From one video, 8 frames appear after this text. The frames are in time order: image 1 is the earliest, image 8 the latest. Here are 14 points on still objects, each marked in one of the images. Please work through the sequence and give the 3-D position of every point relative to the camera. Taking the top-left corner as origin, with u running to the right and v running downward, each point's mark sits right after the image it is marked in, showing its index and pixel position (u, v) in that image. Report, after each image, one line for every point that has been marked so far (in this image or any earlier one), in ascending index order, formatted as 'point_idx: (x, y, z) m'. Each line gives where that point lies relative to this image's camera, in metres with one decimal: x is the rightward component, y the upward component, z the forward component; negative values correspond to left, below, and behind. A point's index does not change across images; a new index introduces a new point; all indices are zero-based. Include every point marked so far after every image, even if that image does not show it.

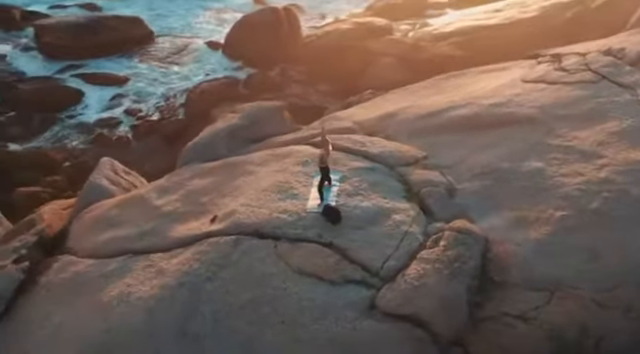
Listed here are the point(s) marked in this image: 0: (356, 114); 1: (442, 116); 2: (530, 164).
0: (+0.4, +0.6, +5.2) m
1: (+0.9, +0.5, +4.4) m
2: (+1.3, +0.1, +3.5) m
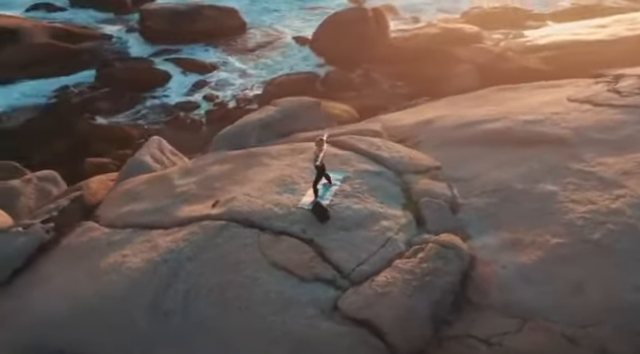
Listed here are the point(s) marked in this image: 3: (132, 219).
0: (+0.8, +0.5, +5.1) m
1: (+1.1, +0.4, +4.2) m
2: (+1.3, -0.1, +3.3) m
3: (-1.3, -0.3, +3.9) m
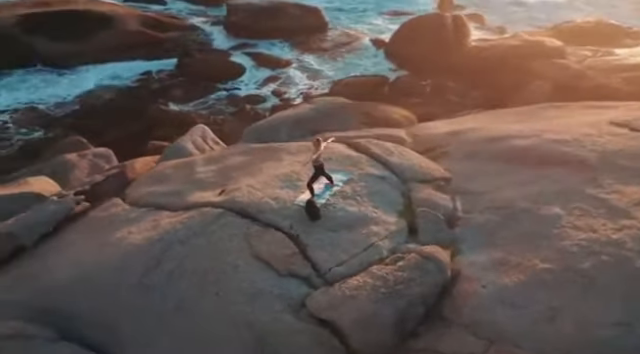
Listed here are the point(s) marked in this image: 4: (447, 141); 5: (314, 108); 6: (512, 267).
0: (+1.1, +0.4, +5.0) m
1: (+1.3, +0.2, +4.1) m
2: (+1.3, -0.2, +3.2) m
3: (-1.2, -0.2, +4.1) m
4: (+1.0, +0.3, +4.4) m
5: (-0.1, +0.6, +5.1) m
6: (+0.9, -0.4, +2.8) m
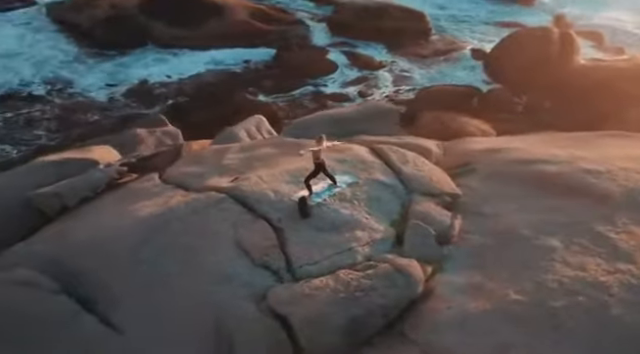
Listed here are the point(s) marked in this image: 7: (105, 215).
0: (+1.4, +0.3, +4.8) m
1: (+1.4, +0.1, +3.9) m
2: (+1.2, -0.3, +3.0) m
3: (-1.1, 0.0, +4.3) m
4: (+1.2, +0.1, +4.3) m
5: (+0.3, +0.6, +5.1) m
6: (+0.8, -0.5, +2.7) m
7: (-1.5, -0.3, +4.0) m
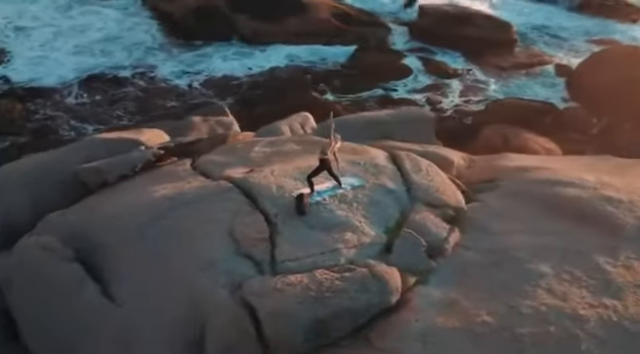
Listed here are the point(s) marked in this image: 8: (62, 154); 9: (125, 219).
0: (+1.6, +0.1, +4.6) m
1: (+1.5, -0.1, +3.7) m
2: (+1.1, -0.4, +2.8) m
3: (-0.9, +0.1, +4.5) m
4: (+1.3, 0.0, +4.1) m
5: (+0.7, +0.6, +5.0) m
6: (+0.6, -0.6, +2.6) m
7: (-1.4, -0.1, +4.2) m
8: (-2.4, +0.2, +5.4) m
9: (-1.3, -0.3, +3.7) m
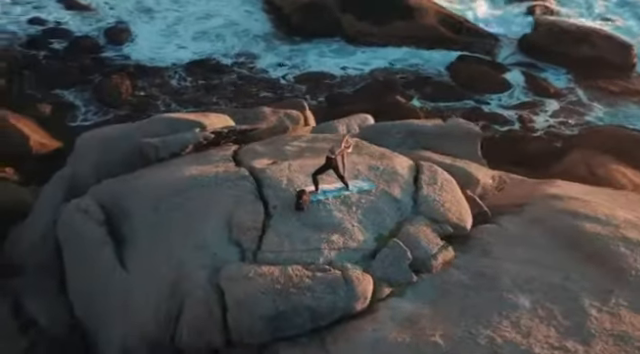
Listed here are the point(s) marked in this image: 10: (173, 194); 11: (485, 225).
0: (+1.8, -0.1, +4.3) m
1: (+1.5, -0.3, +3.4) m
2: (+0.9, -0.6, +2.7) m
3: (-0.6, +0.2, +4.6) m
4: (+1.5, -0.2, +3.9) m
5: (+1.0, +0.5, +4.9) m
6: (+0.4, -0.7, +2.5) m
7: (-1.2, +0.1, +4.4) m
8: (-1.9, +0.5, +5.9) m
9: (-1.2, -0.1, +3.9) m
10: (-1.0, -0.1, +3.8) m
11: (+1.0, -0.3, +3.5) m
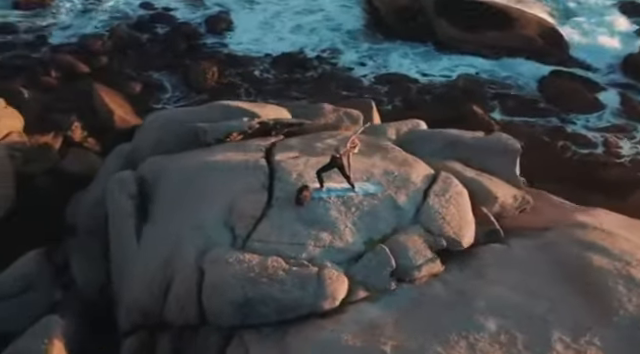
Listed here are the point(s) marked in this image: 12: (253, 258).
0: (+2.0, -0.3, +4.0) m
1: (+1.5, -0.4, +3.2) m
2: (+0.8, -0.6, +2.5) m
3: (-0.4, +0.3, +4.8) m
4: (+1.5, -0.3, +3.7) m
5: (+1.4, +0.3, +4.8) m
6: (+0.2, -0.7, +2.5) m
7: (-1.0, +0.2, +4.6) m
8: (-1.4, +0.7, +6.2) m
9: (-1.0, 0.0, +4.1) m
10: (-0.9, 0.0, +3.9) m
11: (+1.0, -0.4, +3.4) m
12: (-0.3, -0.4, +2.9) m
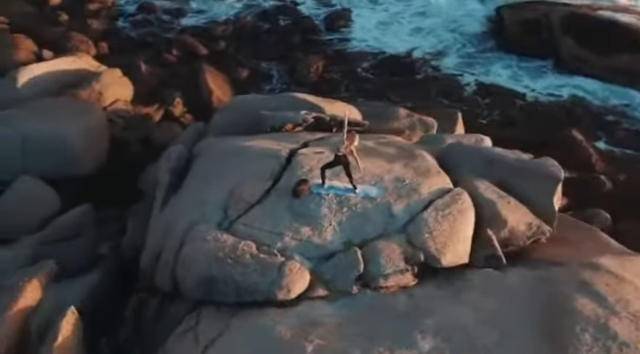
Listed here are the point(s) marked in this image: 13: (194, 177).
0: (+2.0, -0.6, +3.6) m
1: (+1.4, -0.6, +2.9) m
2: (+0.5, -0.7, +2.5) m
3: (0.0, +0.3, +4.8) m
4: (+1.5, -0.5, +3.4) m
5: (+1.6, +0.1, +4.5) m
6: (-0.1, -0.7, +2.5) m
7: (-0.6, +0.3, +4.9) m
8: (-0.7, +0.9, +6.4) m
9: (-0.8, +0.2, +4.4) m
10: (-0.7, +0.1, +4.1) m
11: (+0.9, -0.5, +3.2) m
12: (-0.5, -0.3, +3.0) m
13: (-0.9, 0.0, +4.1) m
